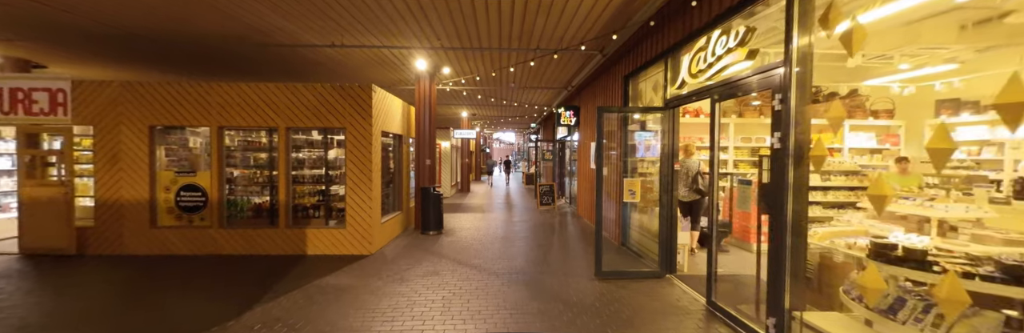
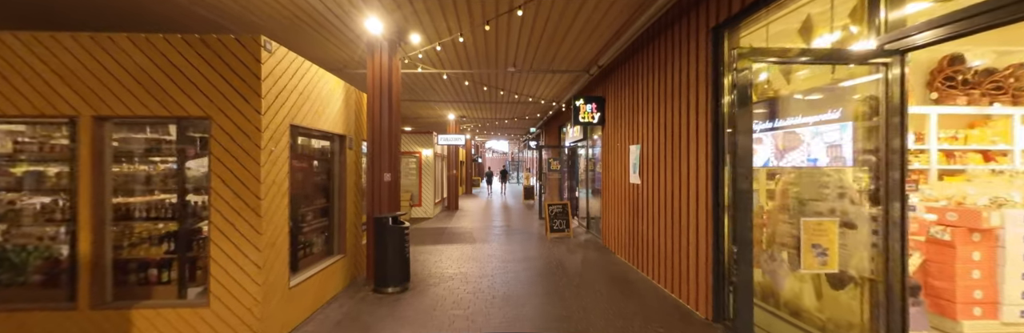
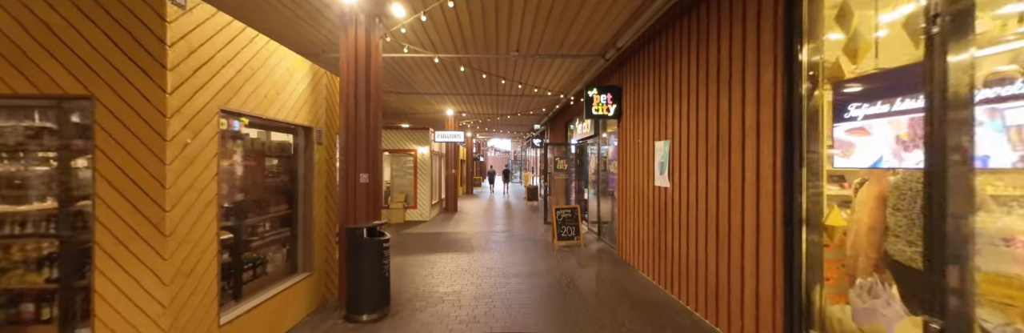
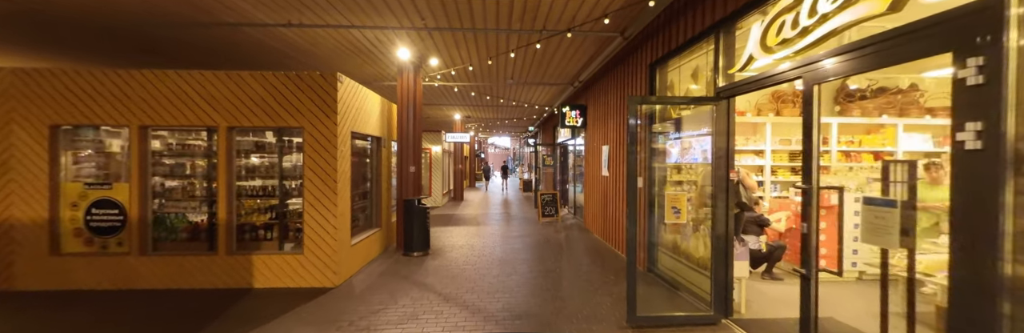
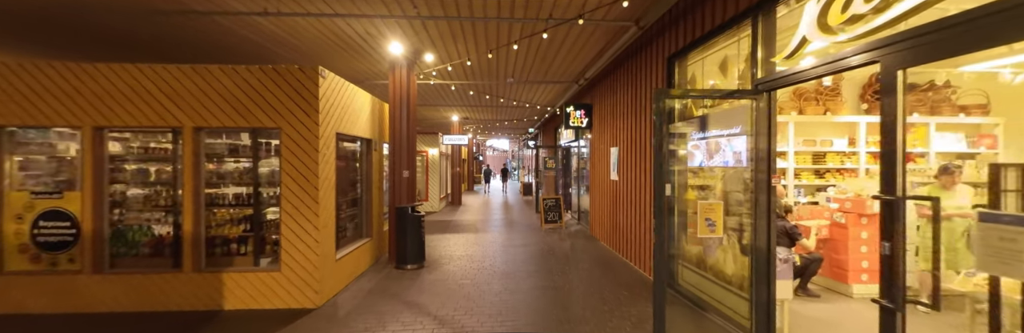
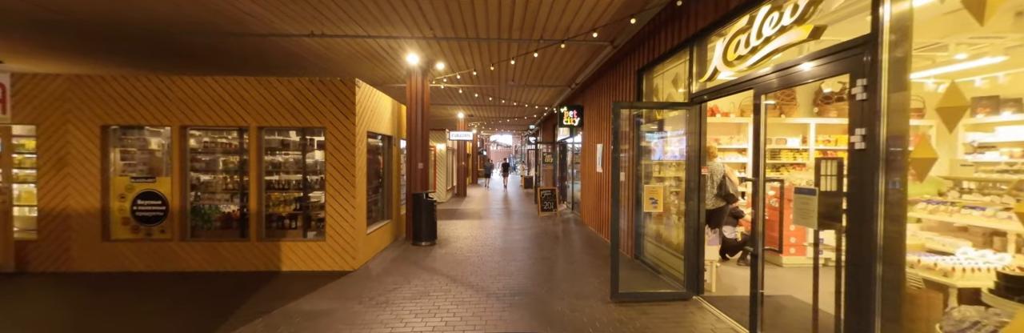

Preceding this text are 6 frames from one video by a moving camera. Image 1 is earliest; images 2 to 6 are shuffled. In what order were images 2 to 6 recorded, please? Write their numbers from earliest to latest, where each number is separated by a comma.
6, 4, 5, 2, 3
